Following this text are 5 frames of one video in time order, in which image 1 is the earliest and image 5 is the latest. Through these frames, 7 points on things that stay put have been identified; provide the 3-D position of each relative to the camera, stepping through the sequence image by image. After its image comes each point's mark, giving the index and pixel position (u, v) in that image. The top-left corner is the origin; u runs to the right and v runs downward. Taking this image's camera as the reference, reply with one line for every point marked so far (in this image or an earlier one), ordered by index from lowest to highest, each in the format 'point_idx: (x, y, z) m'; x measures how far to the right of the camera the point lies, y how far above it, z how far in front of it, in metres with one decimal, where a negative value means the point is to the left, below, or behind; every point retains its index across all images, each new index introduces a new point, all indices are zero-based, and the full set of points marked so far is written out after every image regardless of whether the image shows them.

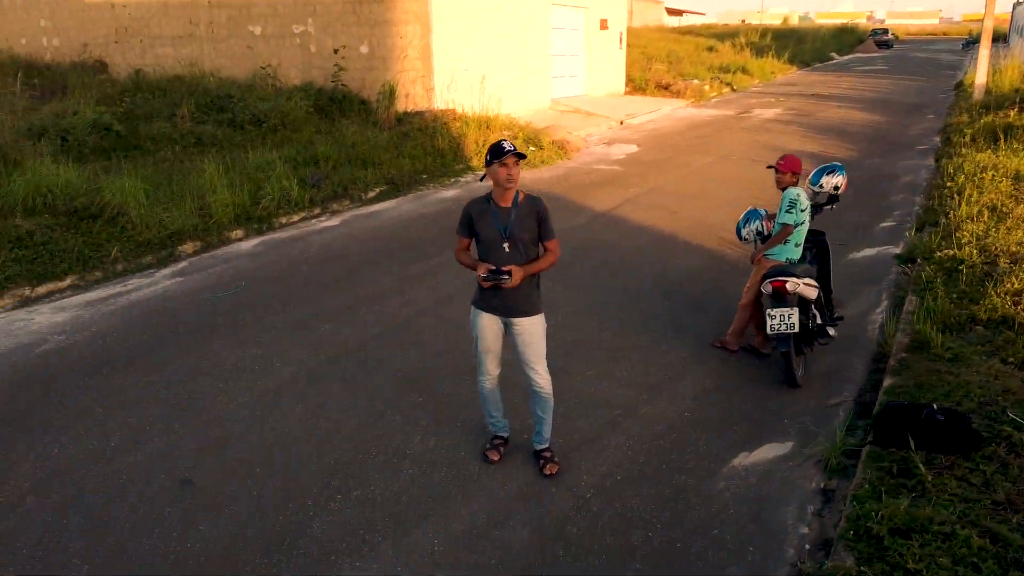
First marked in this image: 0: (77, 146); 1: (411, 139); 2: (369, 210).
0: (-5.9, +2.0, +10.9) m
1: (-1.6, +2.3, +12.4) m
2: (-1.7, +0.9, +9.6) m
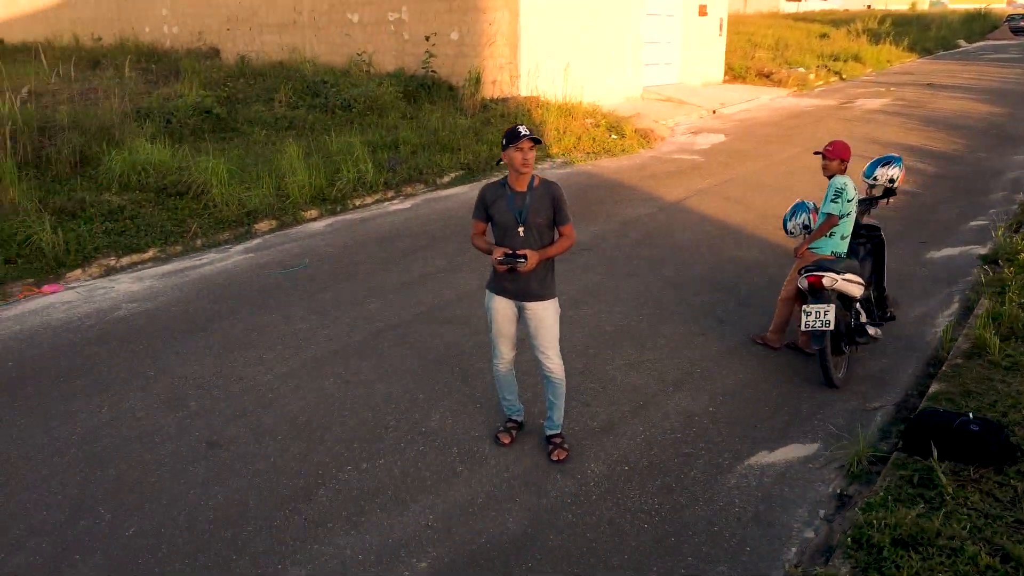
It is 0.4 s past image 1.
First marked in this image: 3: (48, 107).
0: (-4.8, +2.4, +11.6) m
1: (-0.3, +2.6, +12.5) m
2: (-0.9, +1.2, +9.8) m
3: (-6.5, +2.5, +11.1) m
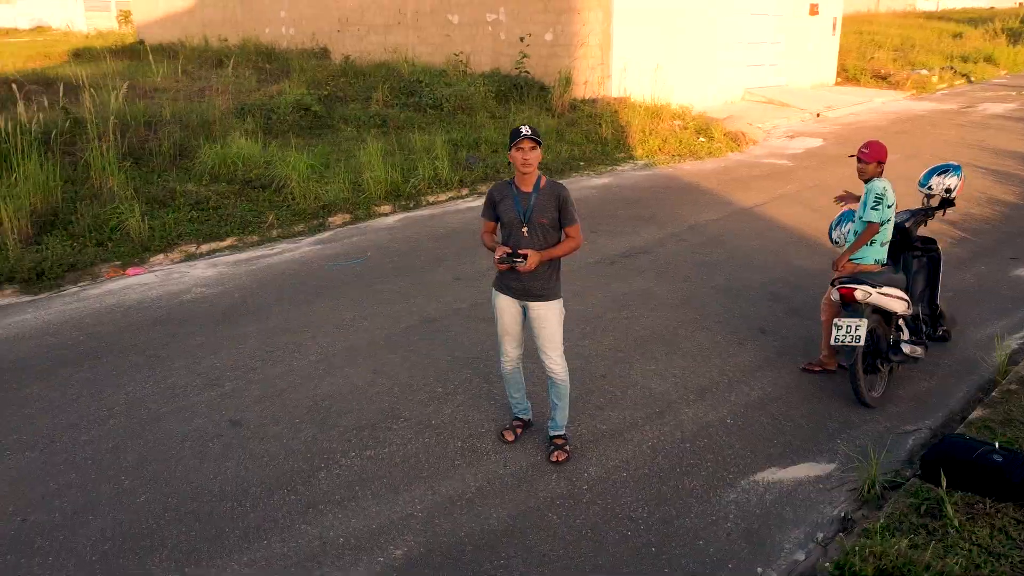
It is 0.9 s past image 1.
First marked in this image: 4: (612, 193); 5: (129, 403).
0: (-3.6, +2.5, +12.3) m
1: (+1.0, +2.5, +12.5) m
2: (0.0, +1.2, +9.9) m
3: (-5.3, +2.8, +12.0) m
4: (+1.2, +1.2, +9.8) m
5: (-2.2, -0.7, +4.6) m
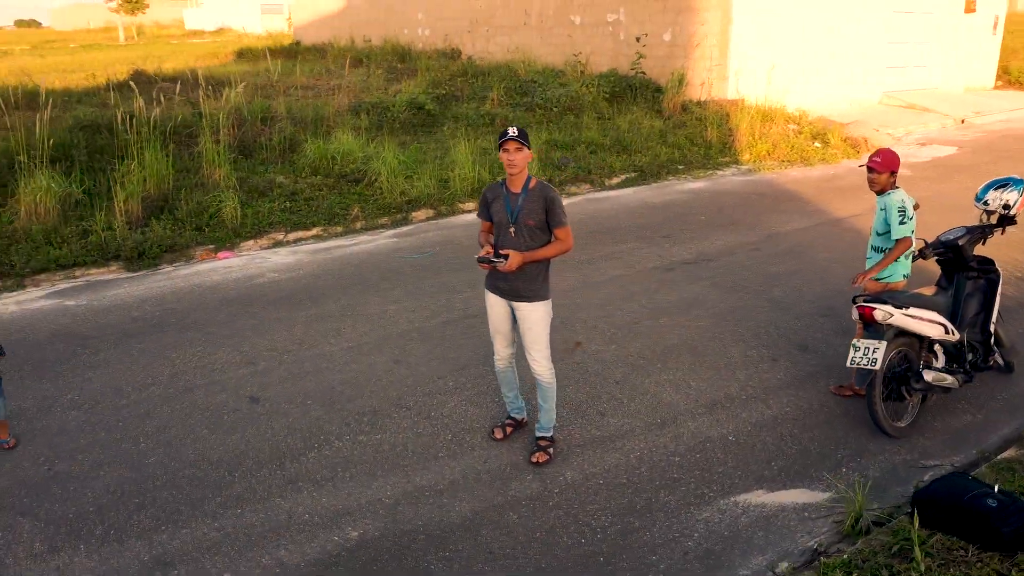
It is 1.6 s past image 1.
0: (-1.9, +2.7, +12.8) m
1: (+2.6, +2.4, +12.2) m
2: (+1.1, +1.1, +9.8) m
3: (-3.6, +3.0, +12.8) m
4: (+2.3, +1.1, +9.6) m
5: (-2.1, -0.5, +5.0) m
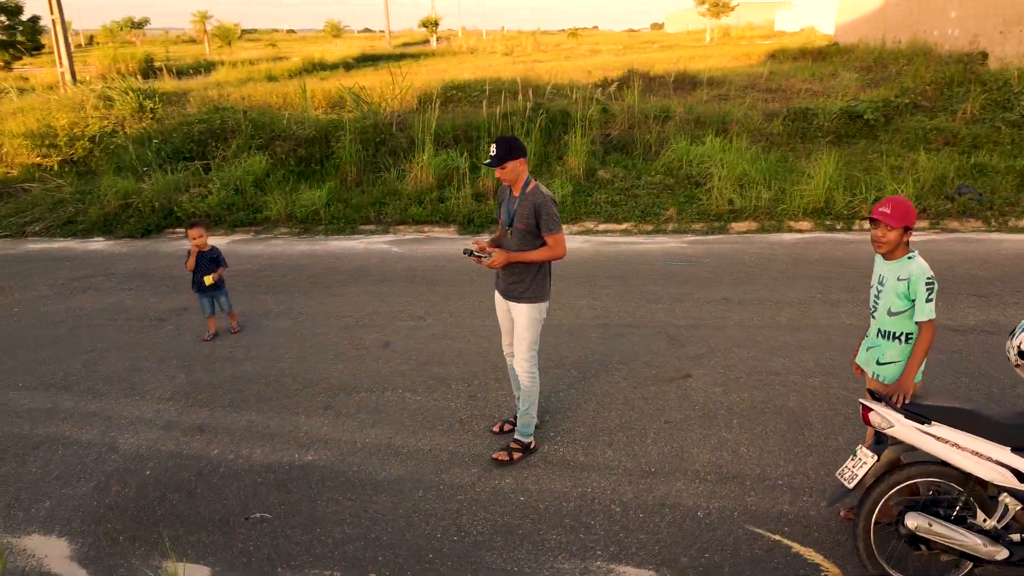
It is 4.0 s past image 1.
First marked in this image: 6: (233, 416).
0: (+4.5, +2.4, +12.0) m
1: (+7.5, +1.3, +8.7) m
2: (+4.7, +0.5, +7.9) m
3: (+3.3, +3.0, +13.0) m
4: (+5.4, +0.2, +6.9) m
5: (-1.1, -0.2, +6.2) m
6: (-1.6, -0.7, +4.6) m
